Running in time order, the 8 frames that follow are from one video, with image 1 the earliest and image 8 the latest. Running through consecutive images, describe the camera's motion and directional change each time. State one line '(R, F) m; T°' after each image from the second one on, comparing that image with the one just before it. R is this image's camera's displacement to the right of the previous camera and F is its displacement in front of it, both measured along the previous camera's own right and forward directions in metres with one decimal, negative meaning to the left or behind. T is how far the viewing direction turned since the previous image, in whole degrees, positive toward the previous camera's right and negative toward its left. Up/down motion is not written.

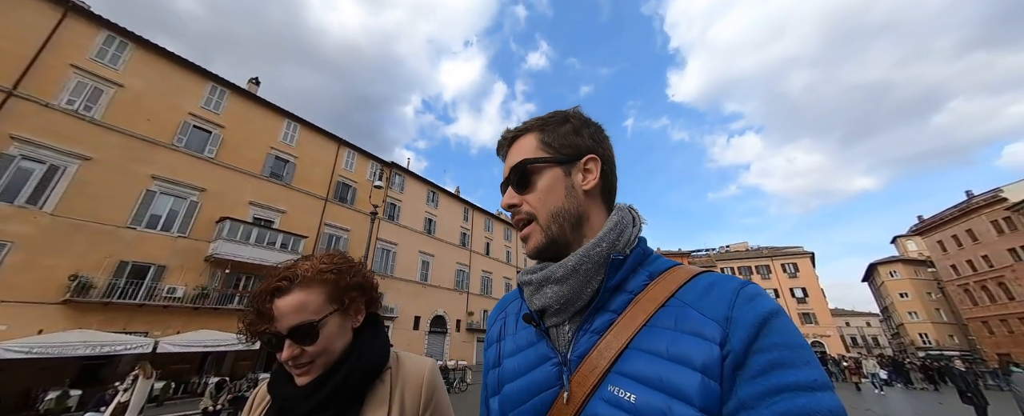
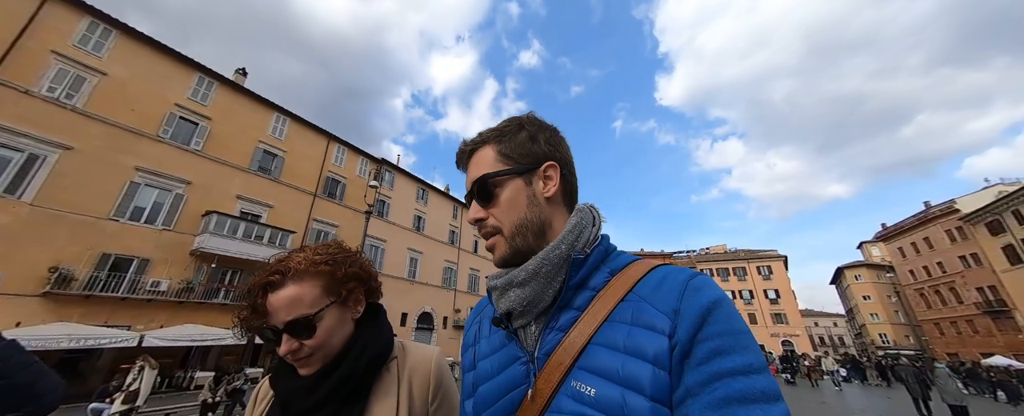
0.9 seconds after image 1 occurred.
(-0.1, -0.3) m; +2°
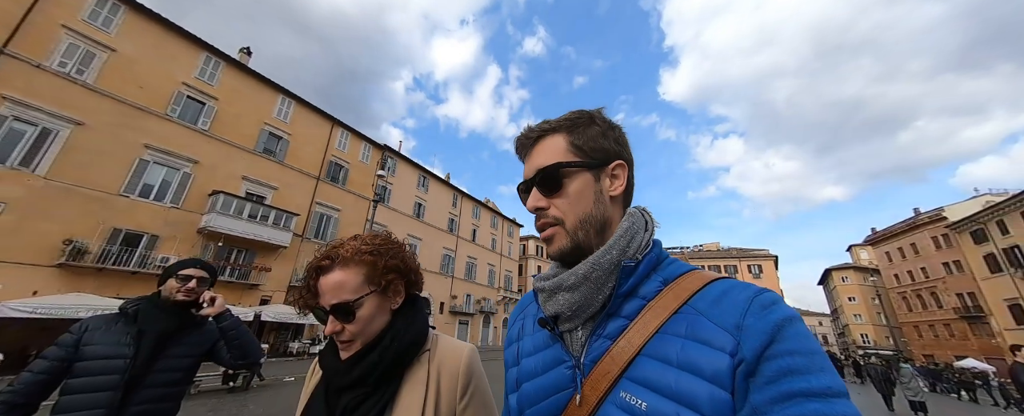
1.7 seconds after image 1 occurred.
(-0.1, -0.3) m; 0°
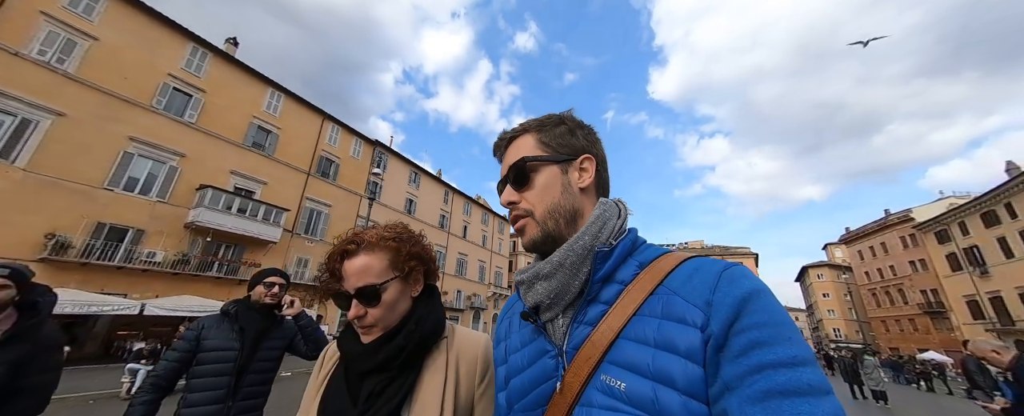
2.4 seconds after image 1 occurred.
(-0.1, -0.2) m; +2°
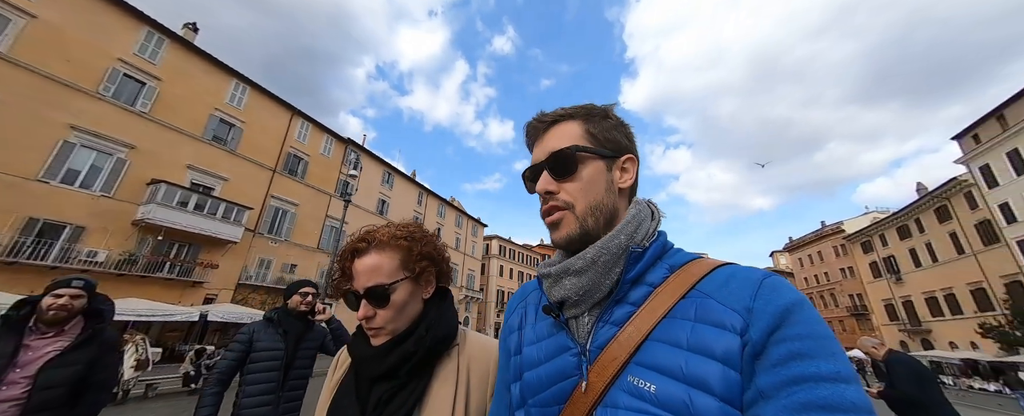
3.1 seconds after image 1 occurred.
(-0.1, -0.2) m; +5°
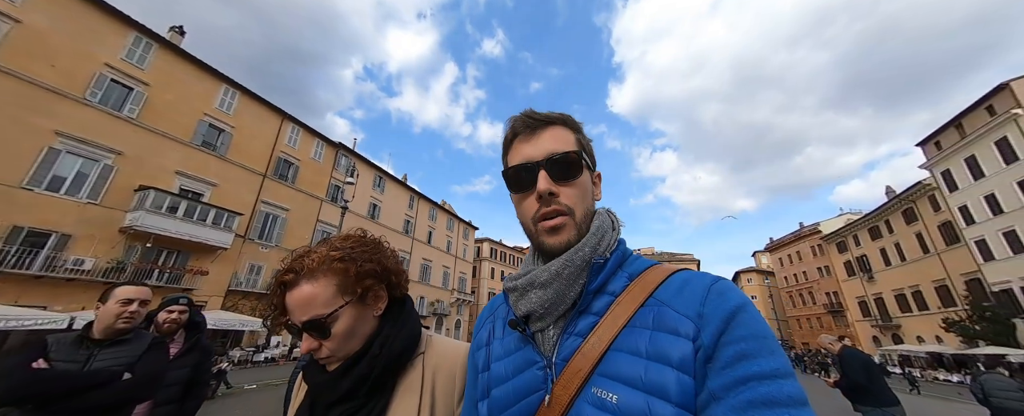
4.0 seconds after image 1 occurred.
(-0.1, -0.2) m; +2°
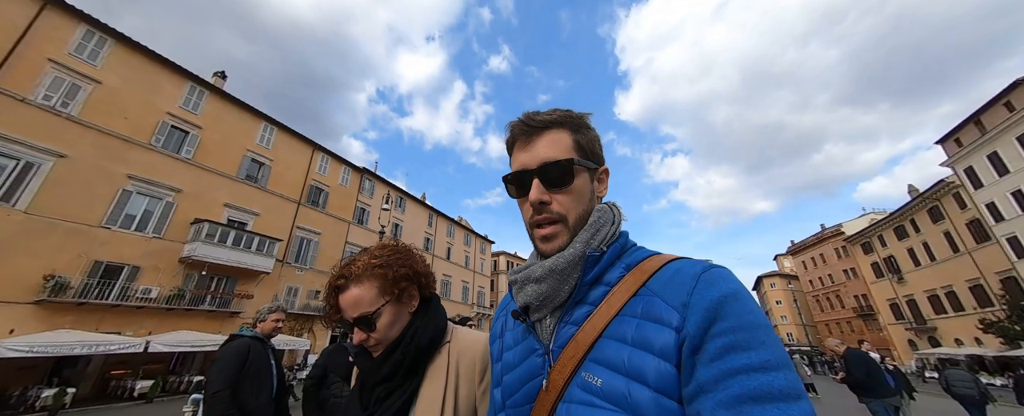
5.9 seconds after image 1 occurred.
(-0.2, -0.6) m; -2°
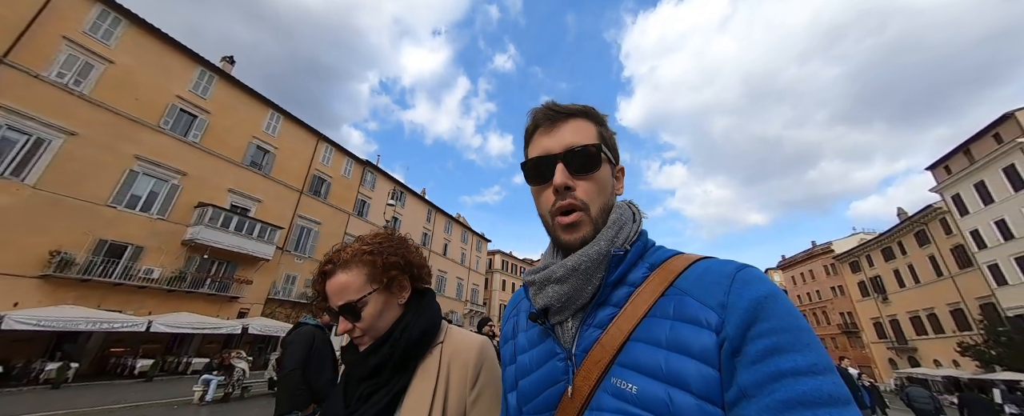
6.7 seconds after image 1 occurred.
(-0.2, -0.2) m; +1°
